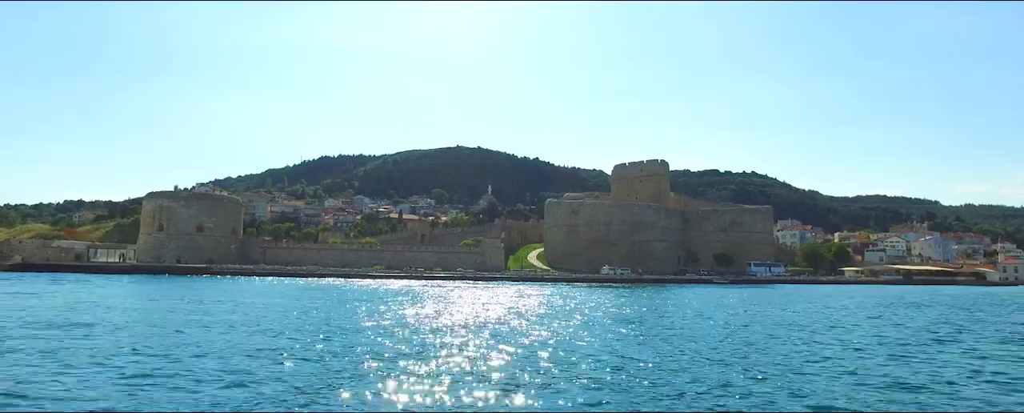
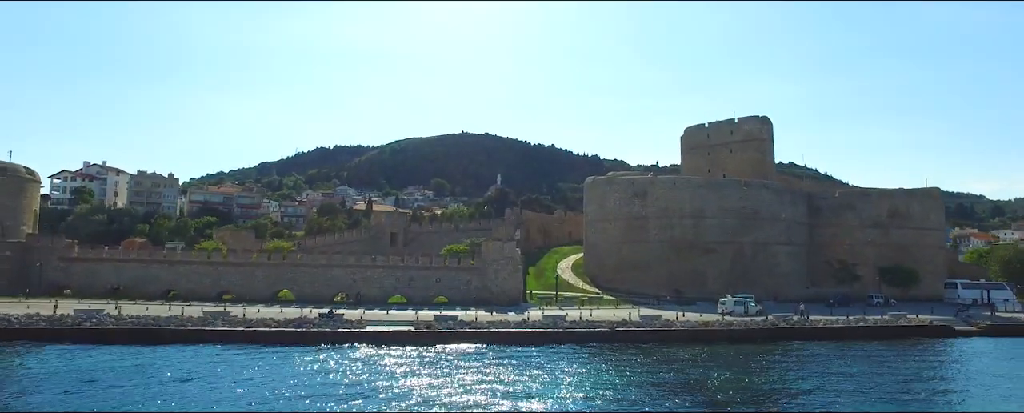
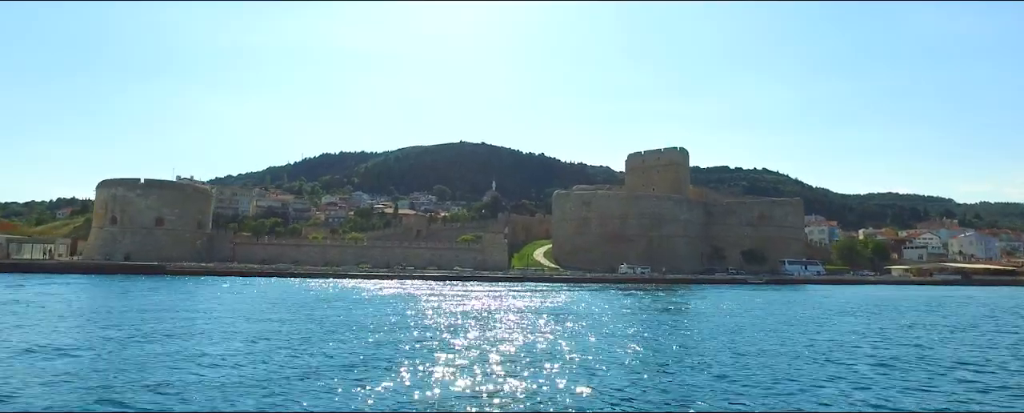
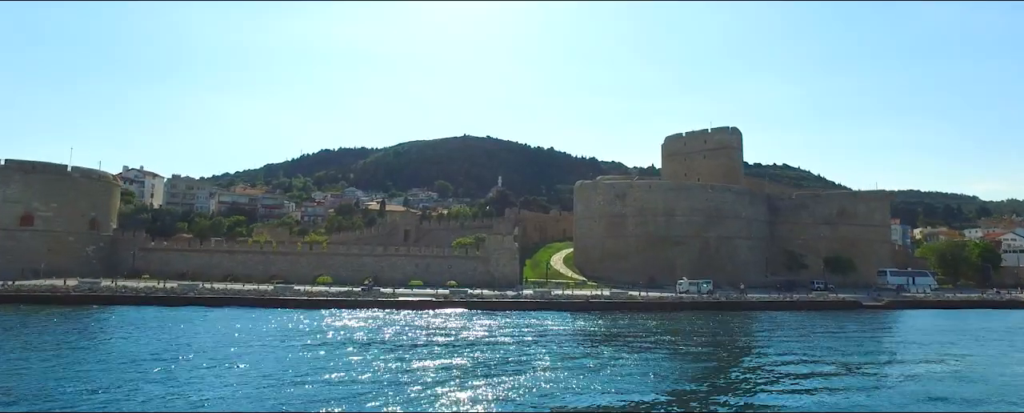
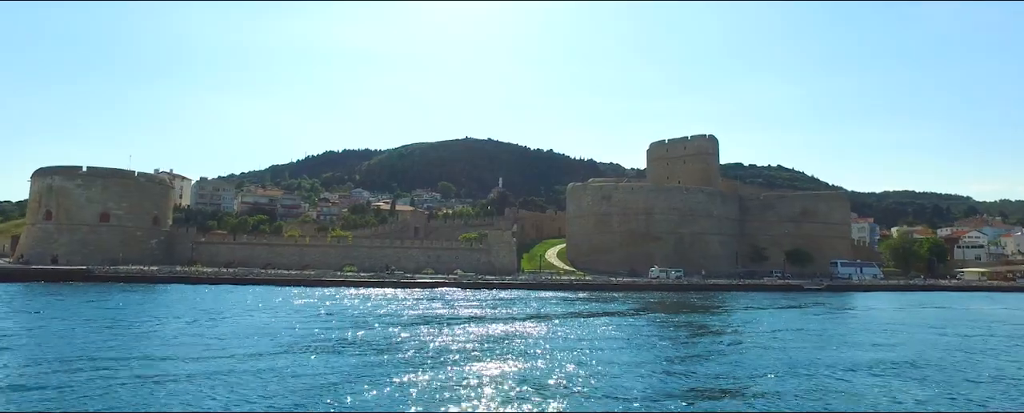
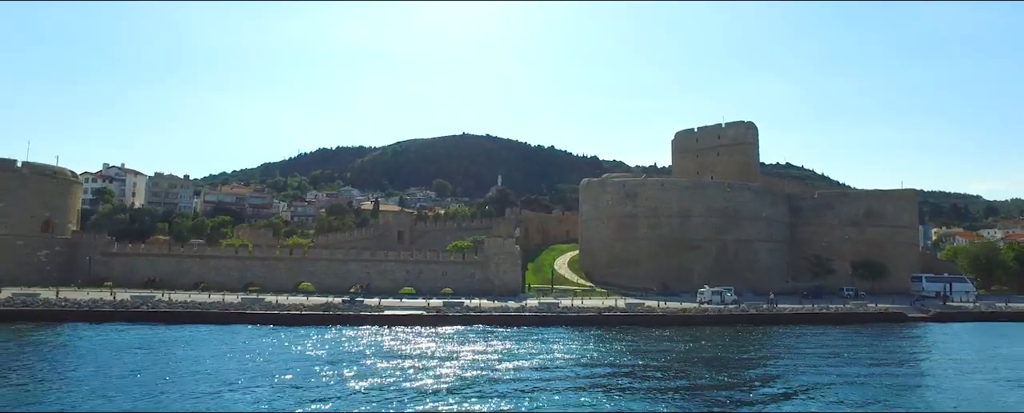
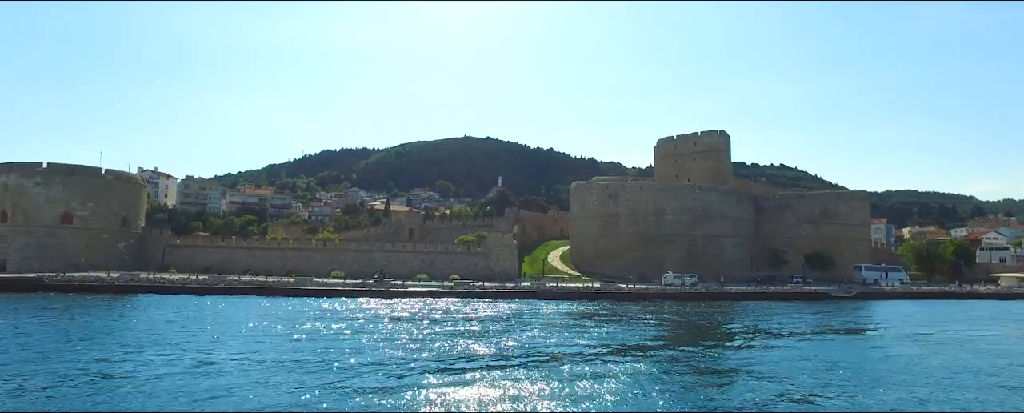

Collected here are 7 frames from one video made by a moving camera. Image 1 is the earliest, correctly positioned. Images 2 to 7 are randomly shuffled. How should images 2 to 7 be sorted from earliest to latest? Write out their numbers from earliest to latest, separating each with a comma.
3, 5, 7, 4, 6, 2
